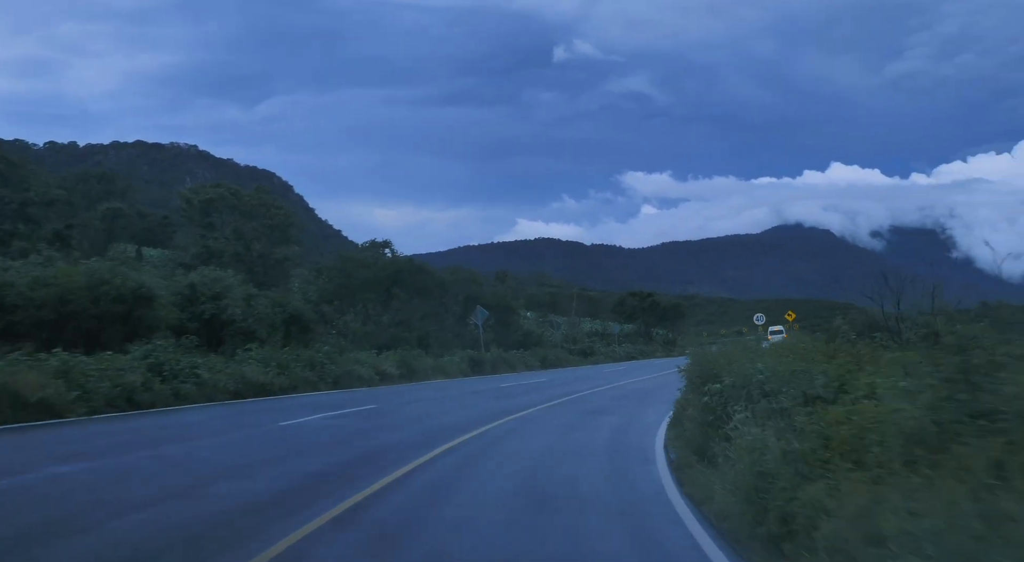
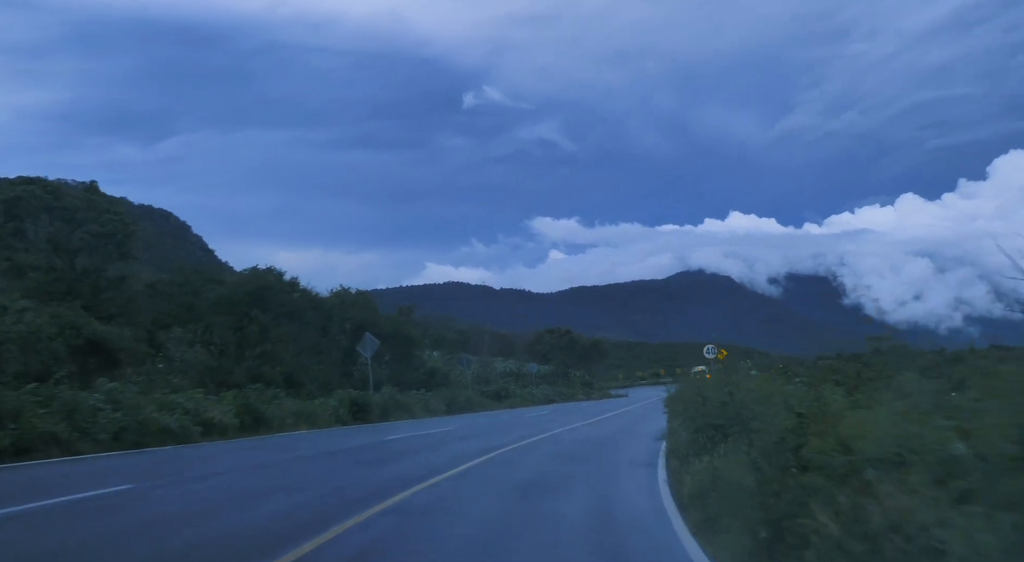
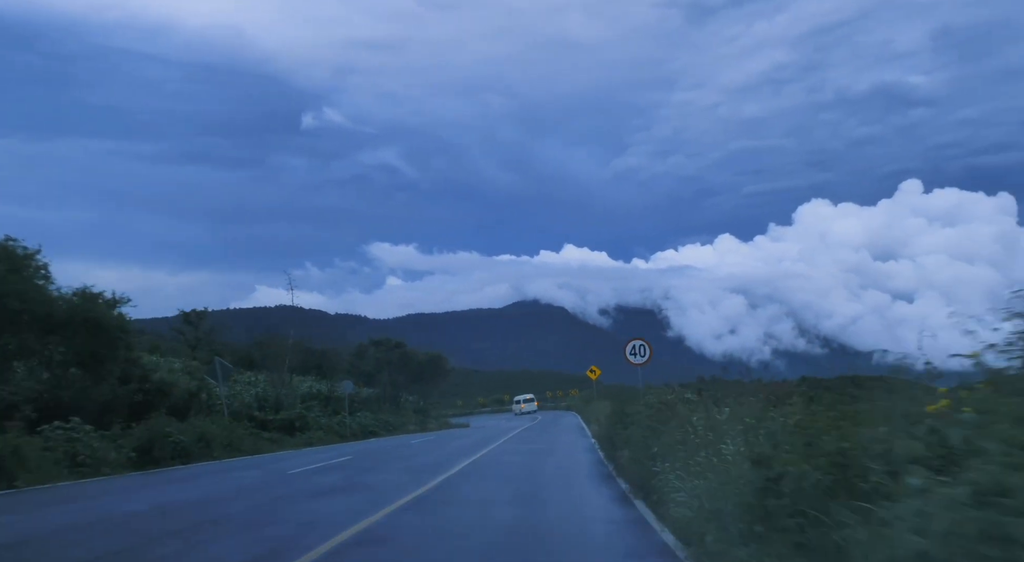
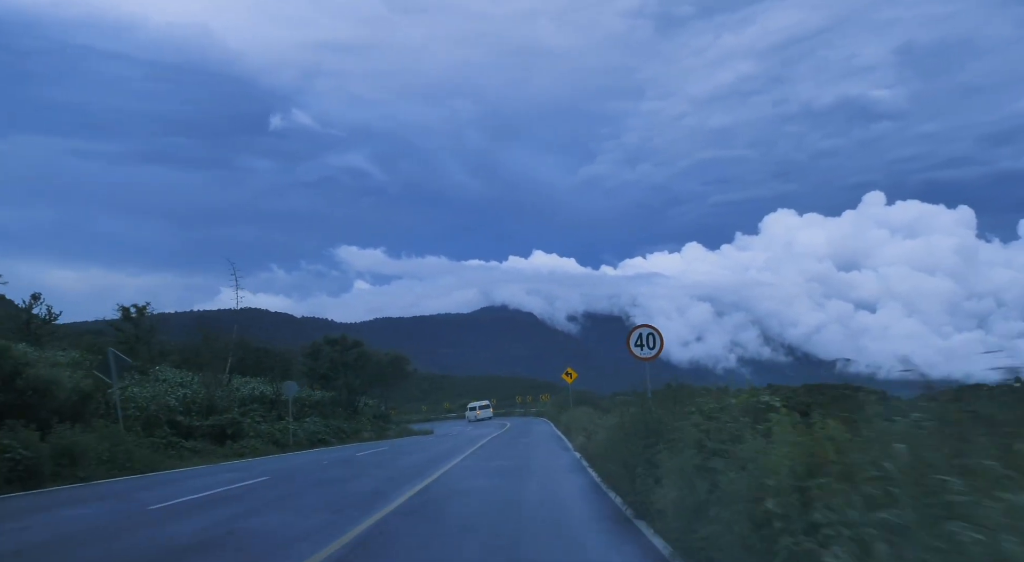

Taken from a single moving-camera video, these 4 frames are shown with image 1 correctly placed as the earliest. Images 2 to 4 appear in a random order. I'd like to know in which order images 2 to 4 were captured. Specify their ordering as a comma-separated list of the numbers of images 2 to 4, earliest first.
2, 3, 4
